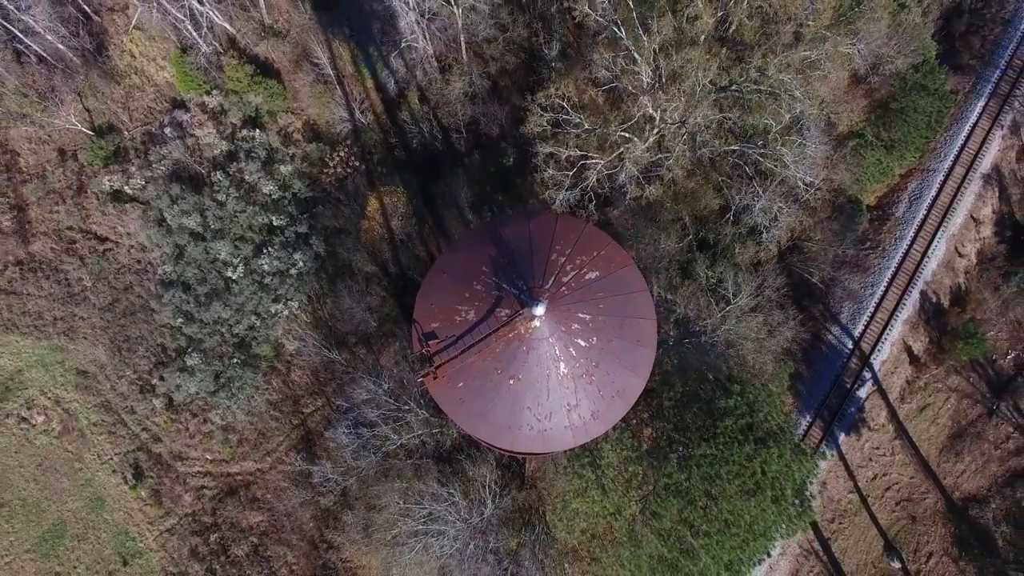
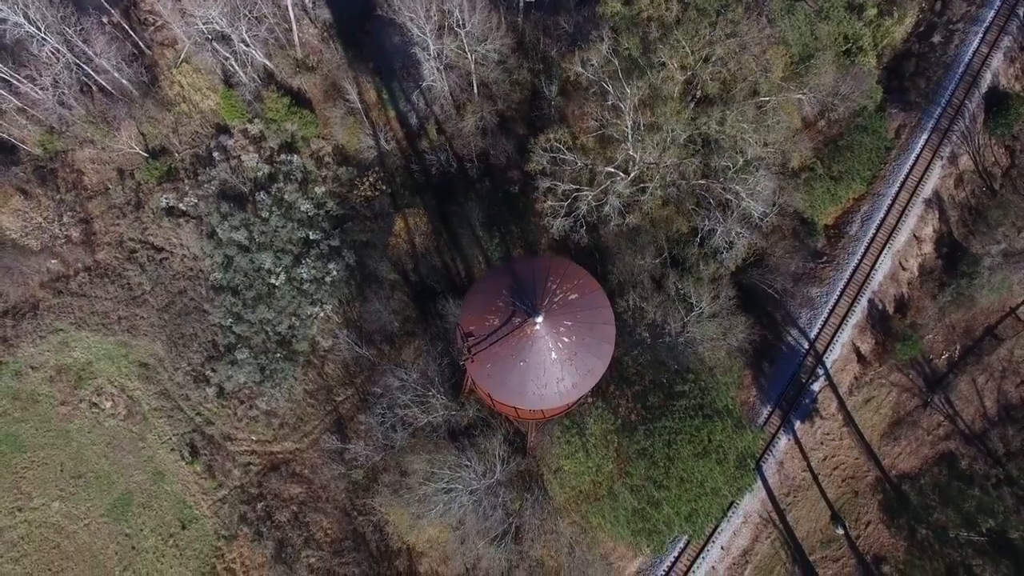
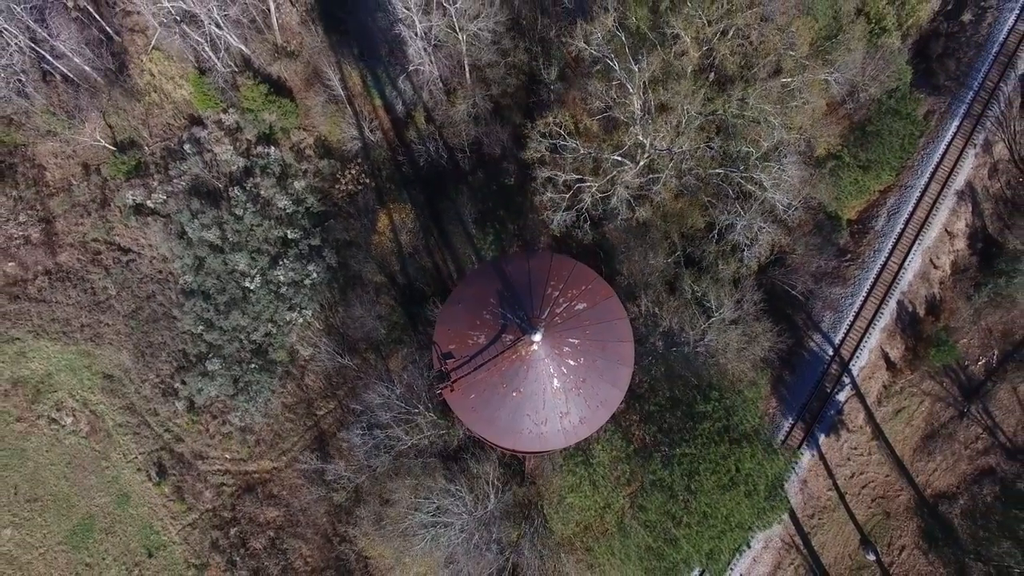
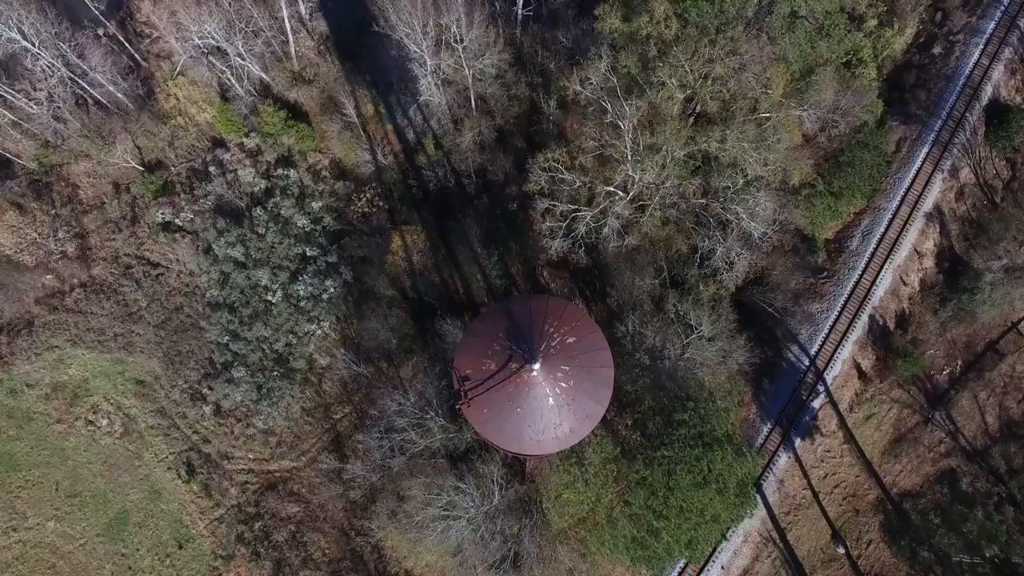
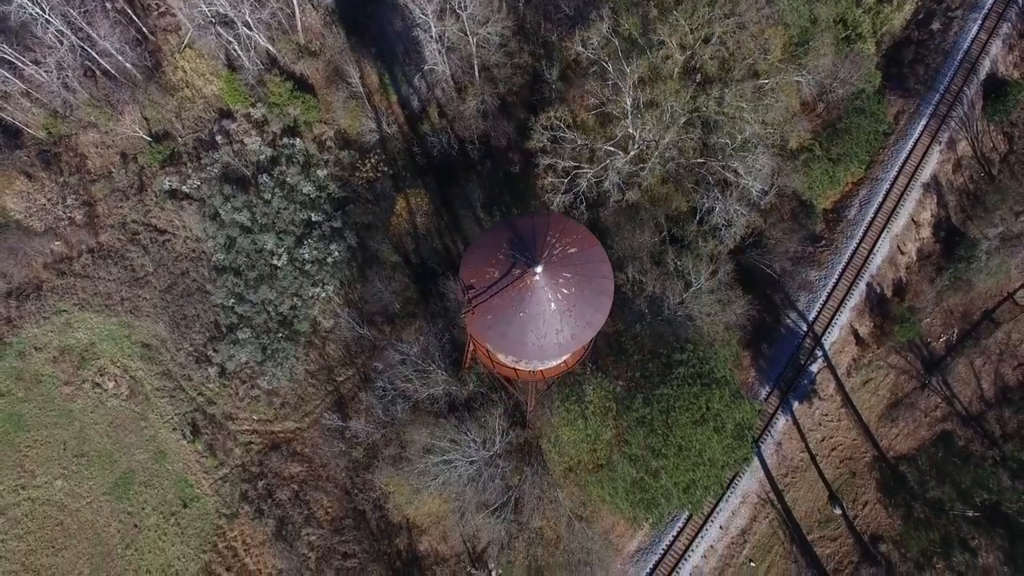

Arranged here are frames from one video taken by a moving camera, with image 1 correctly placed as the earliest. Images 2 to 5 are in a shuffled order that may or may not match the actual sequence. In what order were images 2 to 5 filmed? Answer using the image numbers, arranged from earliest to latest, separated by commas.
3, 4, 2, 5
